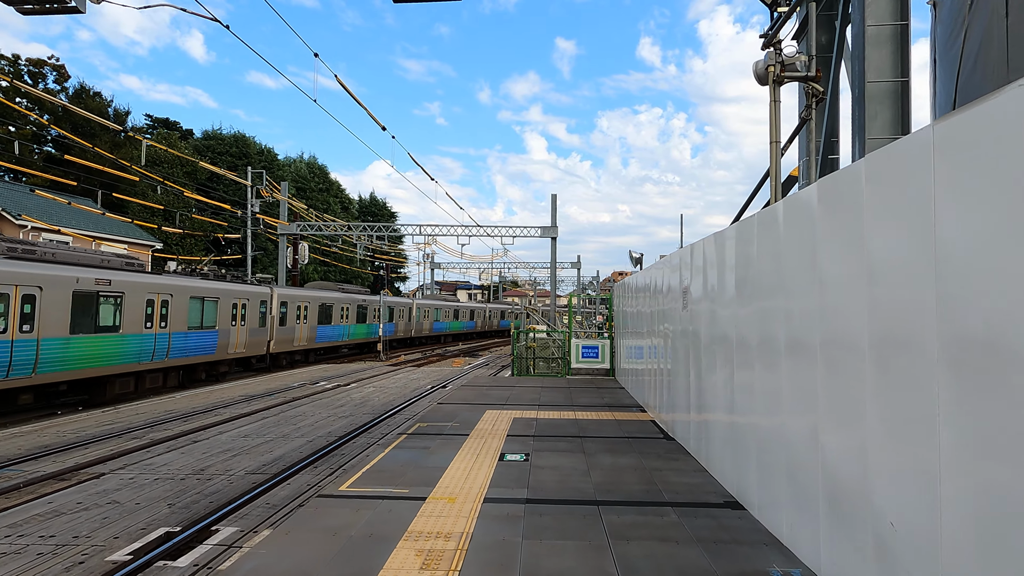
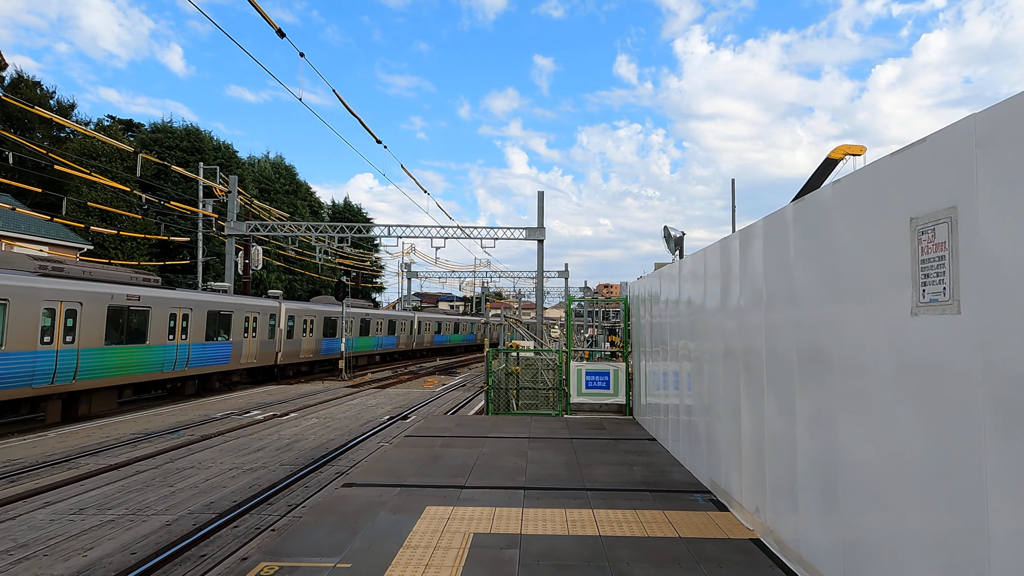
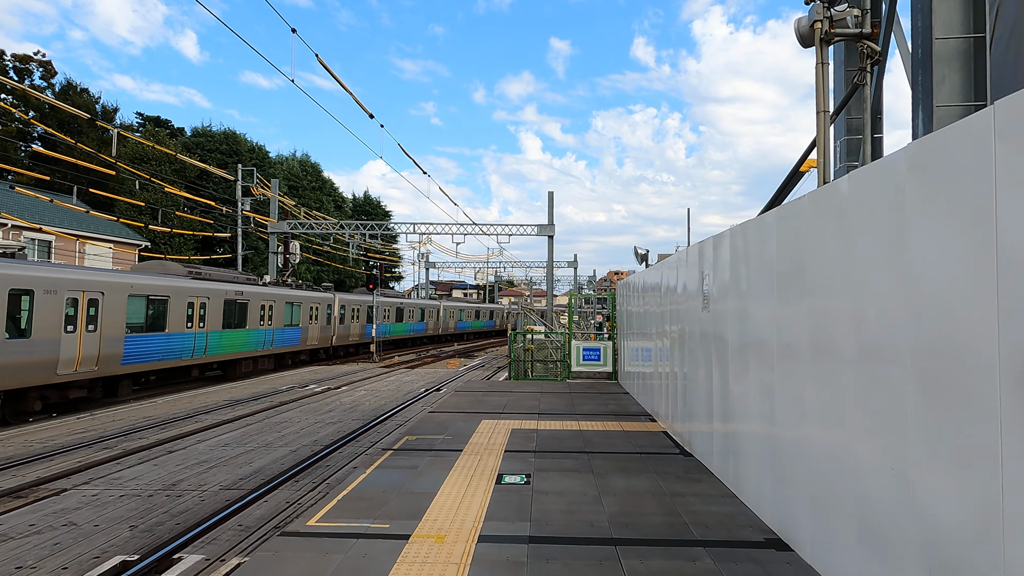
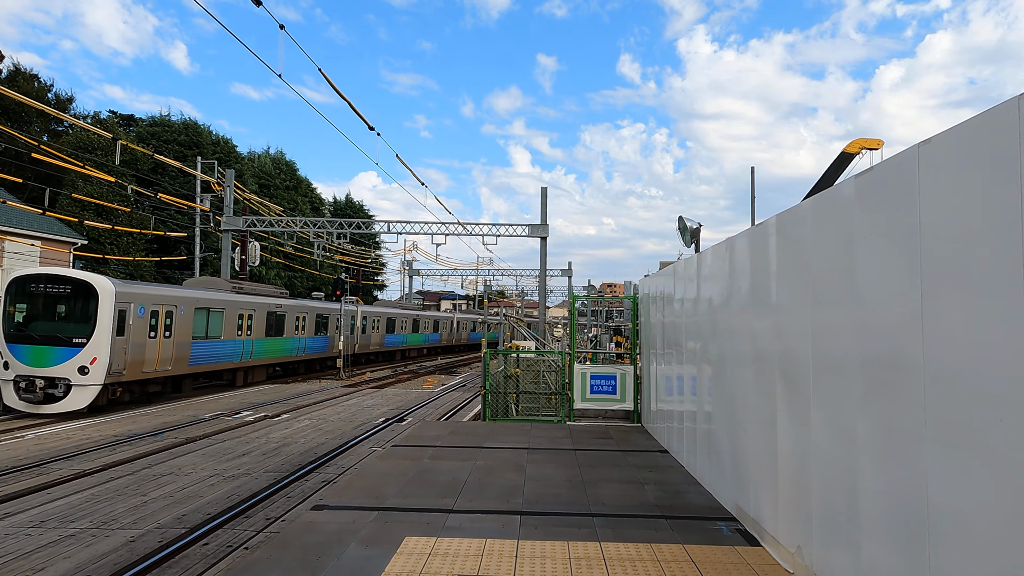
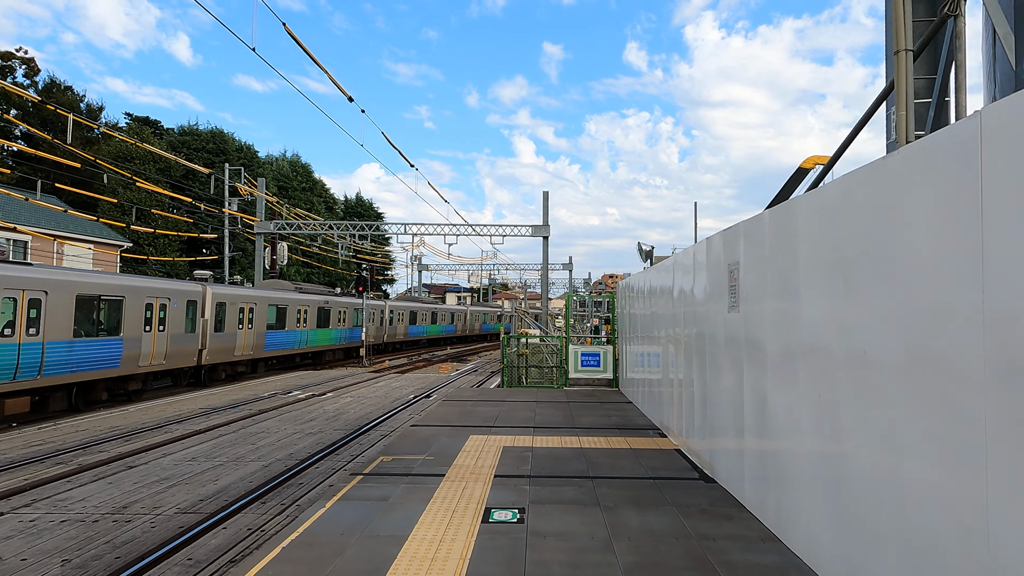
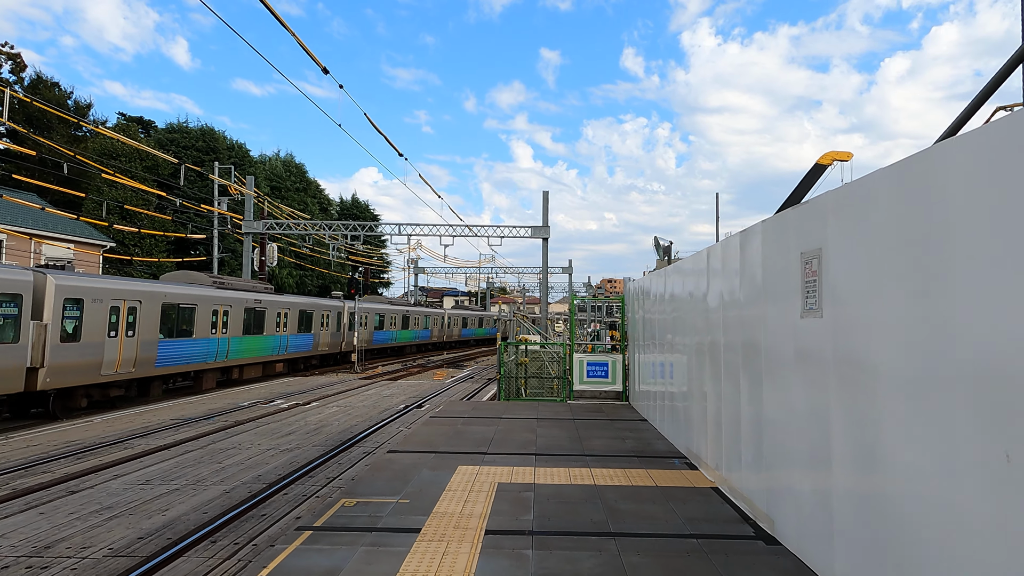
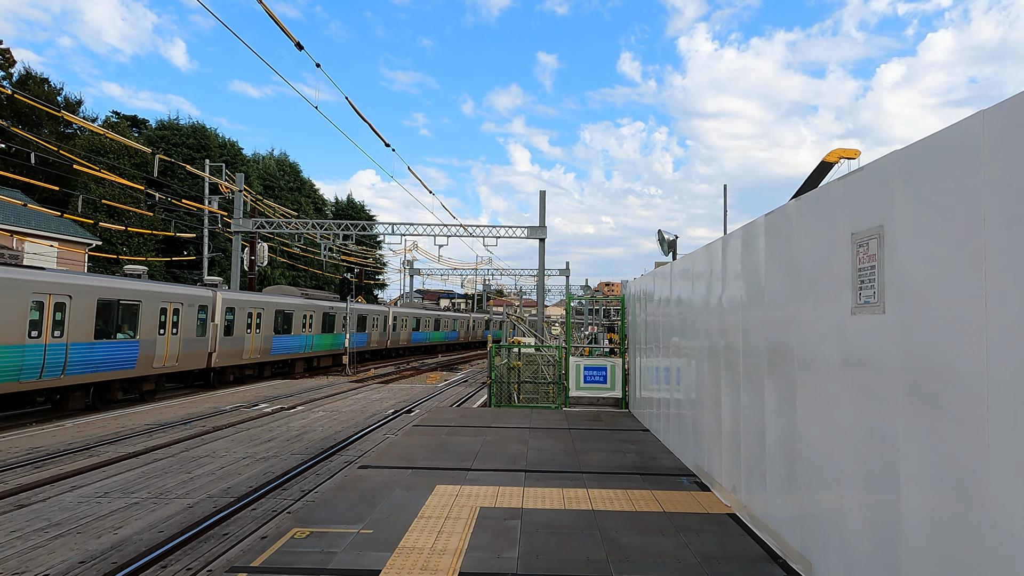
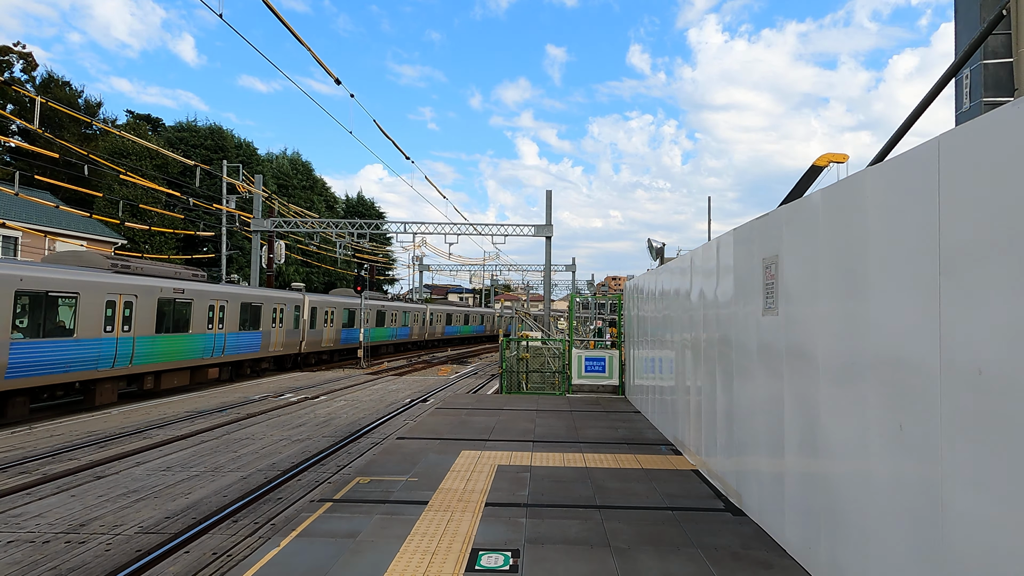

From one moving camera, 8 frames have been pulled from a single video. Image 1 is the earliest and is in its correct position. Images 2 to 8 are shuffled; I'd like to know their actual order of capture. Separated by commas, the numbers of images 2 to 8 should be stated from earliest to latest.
3, 5, 8, 6, 7, 2, 4
